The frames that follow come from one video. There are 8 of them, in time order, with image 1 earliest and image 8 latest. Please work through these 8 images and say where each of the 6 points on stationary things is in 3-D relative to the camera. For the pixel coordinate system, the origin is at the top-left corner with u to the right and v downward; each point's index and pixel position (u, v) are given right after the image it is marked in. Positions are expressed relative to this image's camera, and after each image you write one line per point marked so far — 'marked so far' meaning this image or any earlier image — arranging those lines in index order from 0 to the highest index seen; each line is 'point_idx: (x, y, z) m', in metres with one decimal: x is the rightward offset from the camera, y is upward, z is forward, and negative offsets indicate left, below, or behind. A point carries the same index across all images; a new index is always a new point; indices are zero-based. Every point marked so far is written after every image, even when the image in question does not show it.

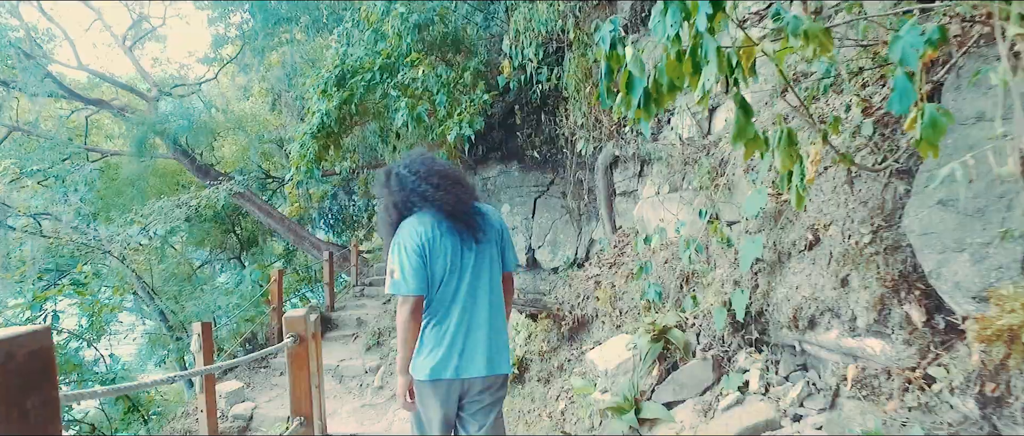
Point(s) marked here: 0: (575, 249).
0: (+0.6, -0.3, +5.6) m
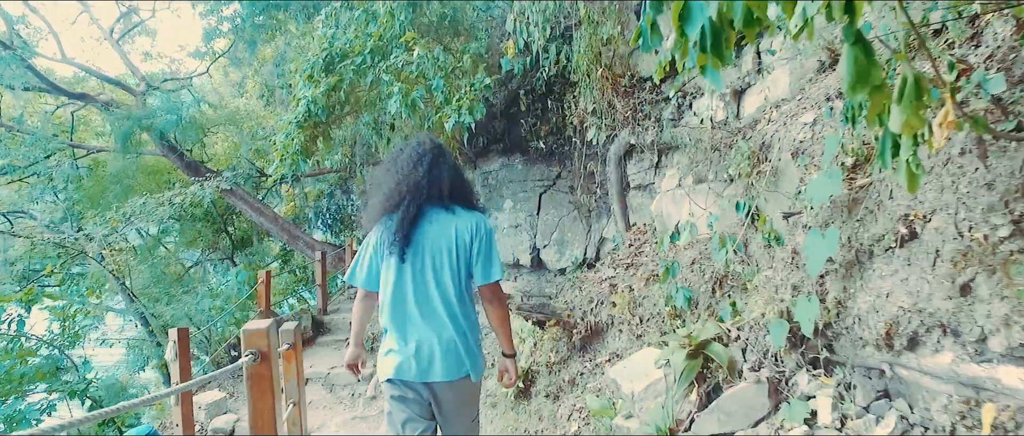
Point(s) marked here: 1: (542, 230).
0: (+0.6, -0.2, +5.2) m
1: (+0.3, -0.1, +5.5) m
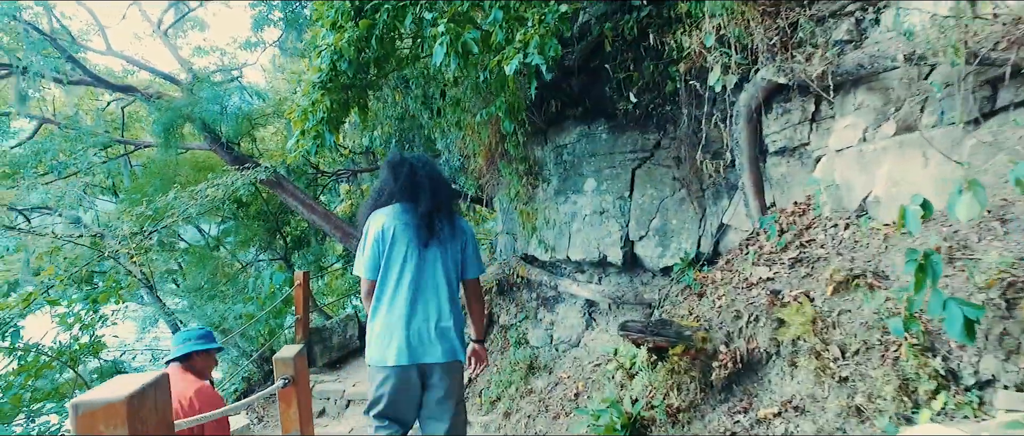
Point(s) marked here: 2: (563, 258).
0: (+1.1, -0.1, +3.8) m
1: (+0.8, 0.0, +4.2) m
2: (+0.4, -0.3, +4.8) m
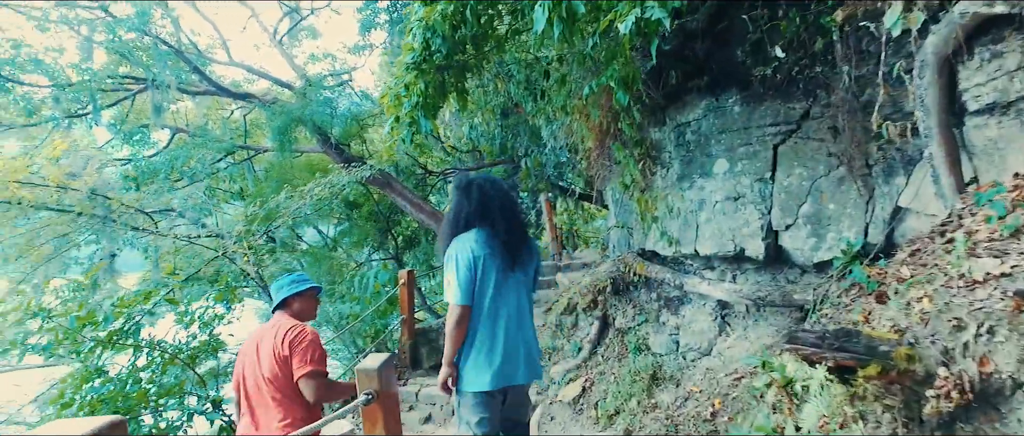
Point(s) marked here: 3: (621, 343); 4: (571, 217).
0: (+1.8, 0.0, +3.1) m
1: (+1.5, +0.1, +3.5) m
2: (+1.2, -0.2, +4.2) m
3: (+0.8, -1.0, +4.8) m
4: (+0.8, 0.0, +9.4) m
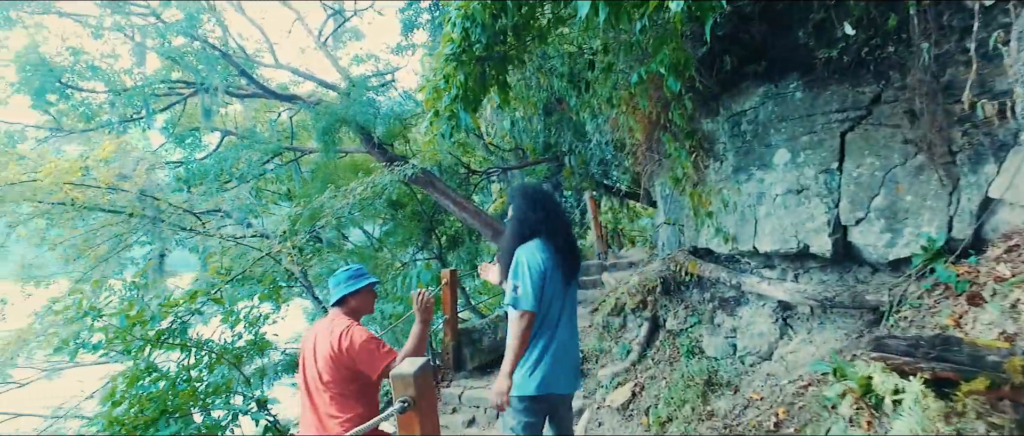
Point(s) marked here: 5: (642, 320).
0: (+2.0, 0.0, +2.8) m
1: (+1.8, +0.1, +3.2) m
2: (+1.5, -0.2, +3.9) m
3: (+1.2, -0.9, +4.5) m
4: (+1.5, 0.0, +9.1) m
5: (+1.0, -0.8, +4.9) m
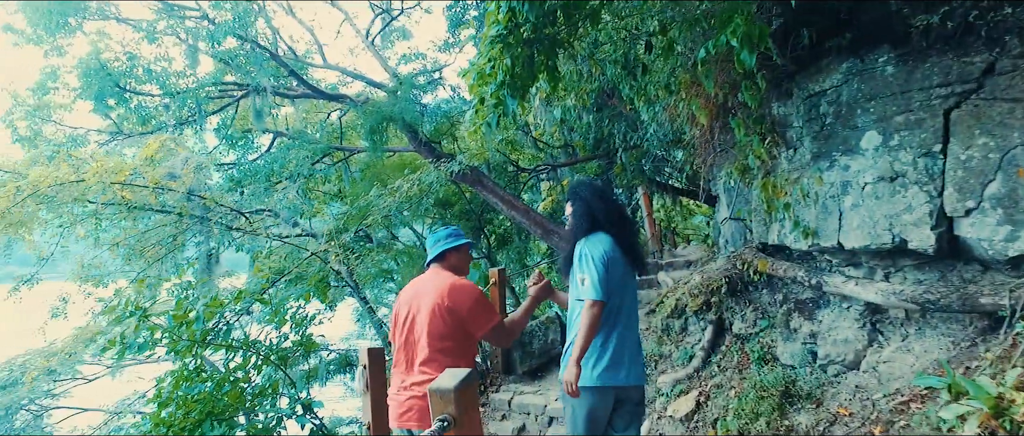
0: (+2.2, 0.0, +2.4) m
1: (+2.0, +0.2, +2.8) m
2: (+1.8, -0.2, +3.5) m
3: (+1.5, -0.9, +4.1) m
4: (+2.2, +0.1, +8.7) m
5: (+1.4, -0.8, +4.5) m
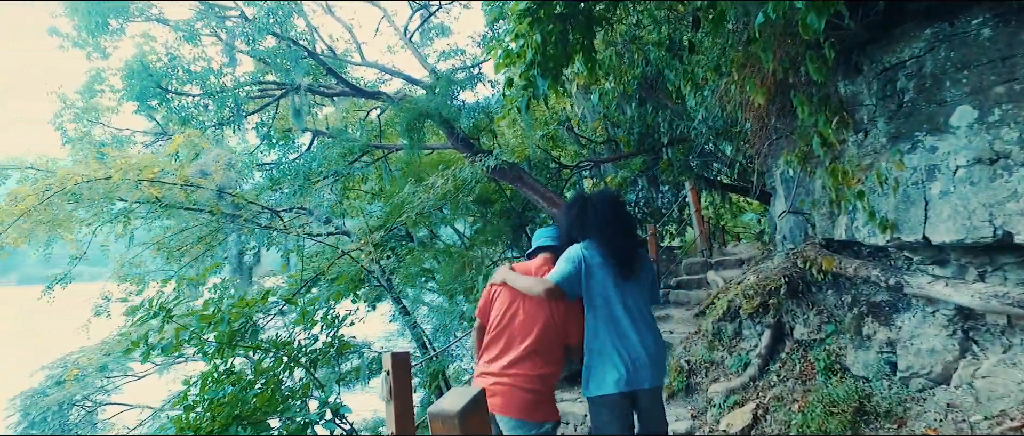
0: (+2.2, +0.1, +1.9) m
1: (+2.1, +0.2, +2.3) m
2: (+2.0, -0.1, +3.1) m
3: (+1.7, -0.8, +3.7) m
4: (+2.7, +0.1, +8.2) m
5: (+1.6, -0.7, +4.1) m
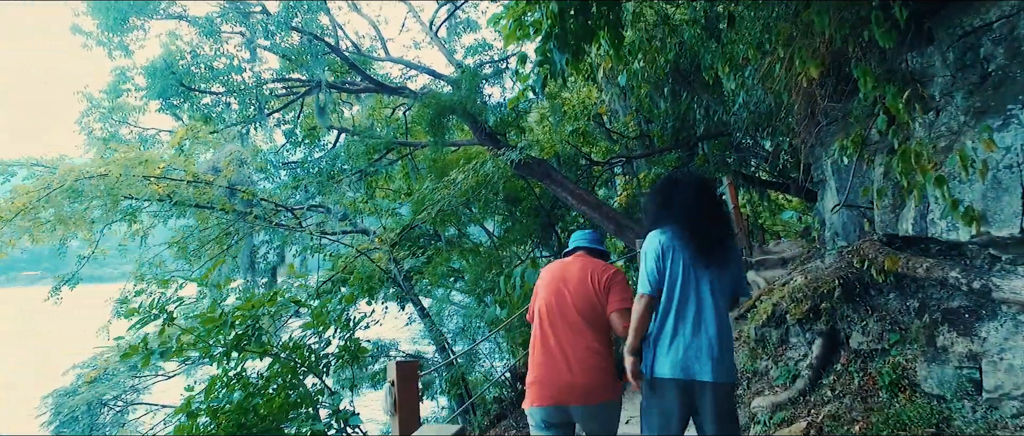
0: (+2.2, +0.1, +1.4) m
1: (+2.1, +0.3, +1.9) m
2: (+2.0, -0.1, +2.6) m
3: (+1.8, -0.8, +3.2) m
4: (+3.1, +0.2, +7.7) m
5: (+1.8, -0.7, +3.6) m
